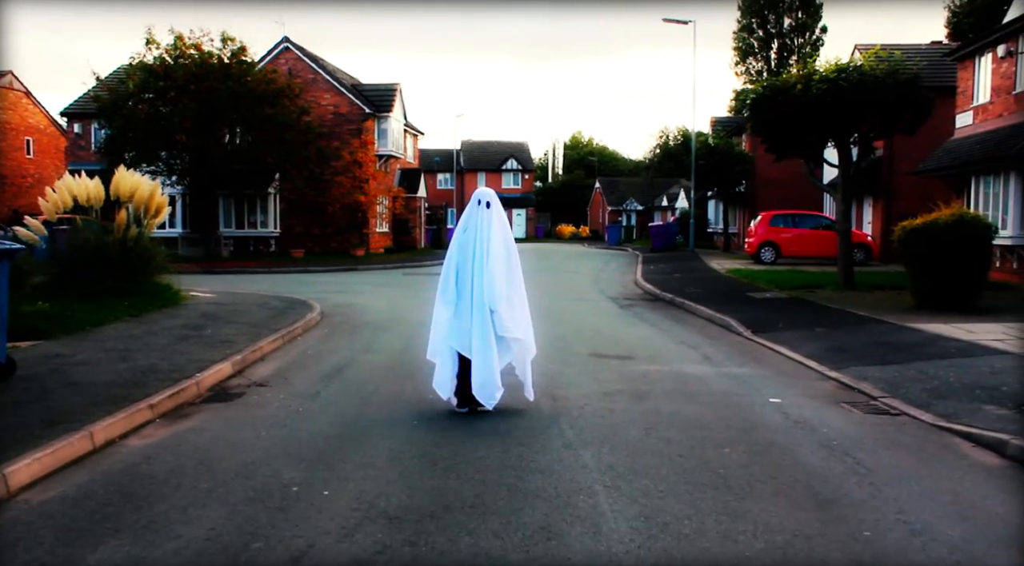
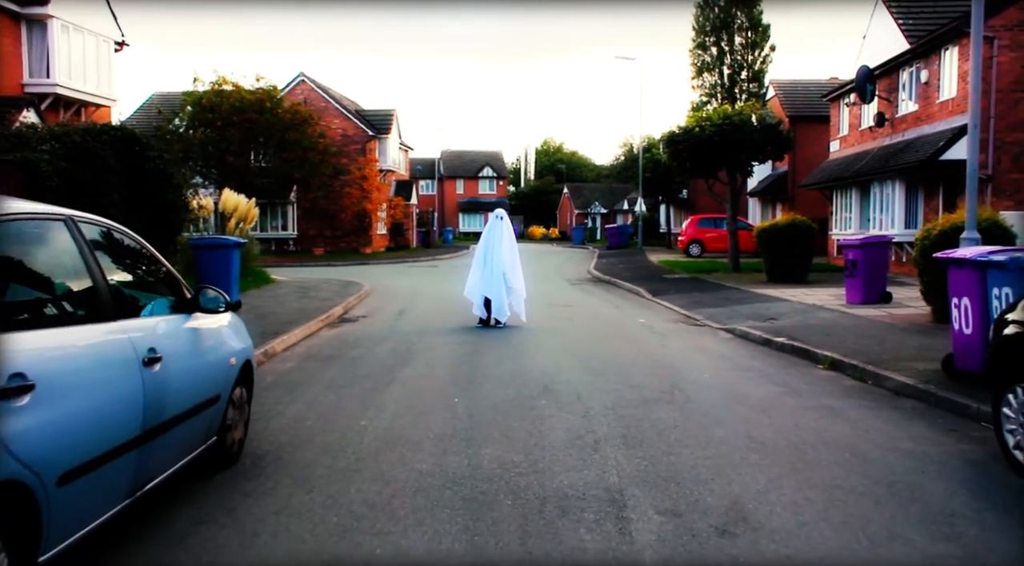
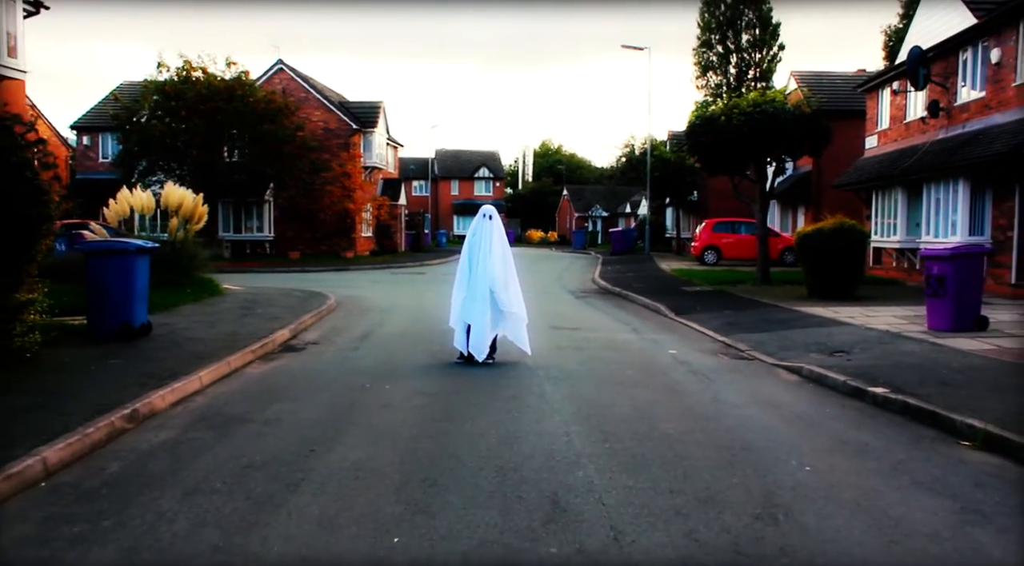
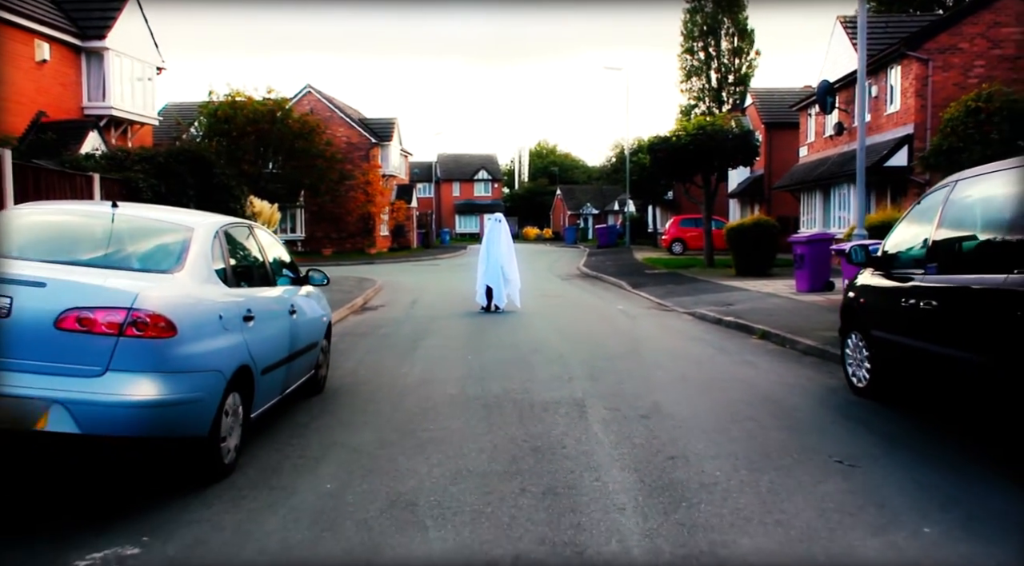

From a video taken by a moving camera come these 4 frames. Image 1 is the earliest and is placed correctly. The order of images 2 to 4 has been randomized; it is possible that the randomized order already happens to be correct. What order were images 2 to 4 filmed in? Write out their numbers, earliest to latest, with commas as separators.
3, 2, 4
